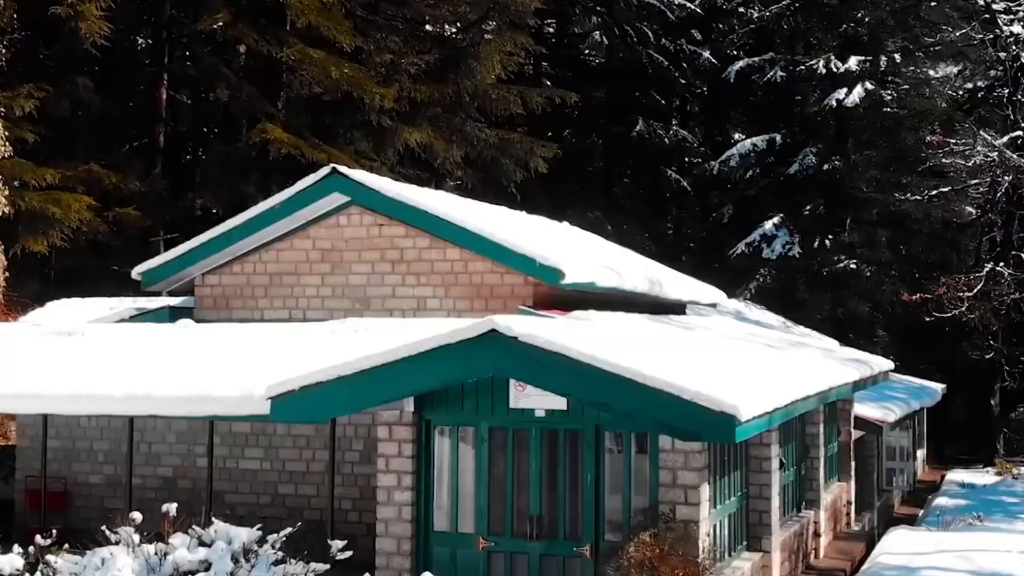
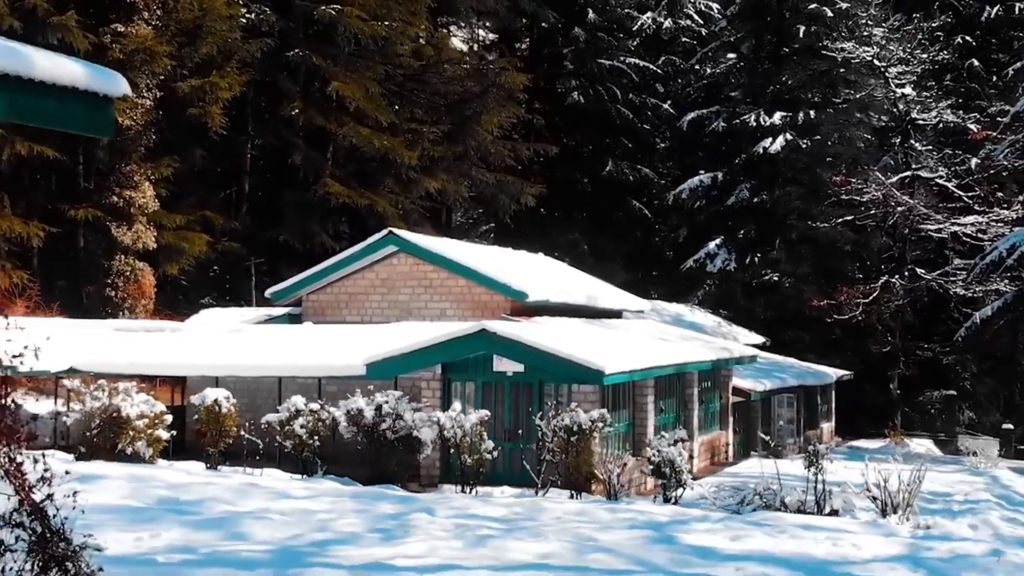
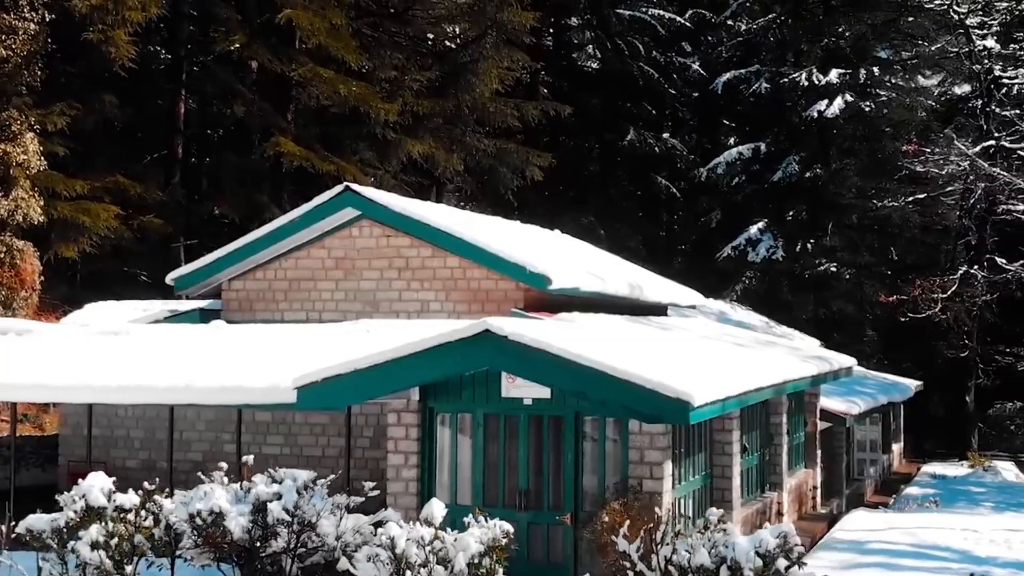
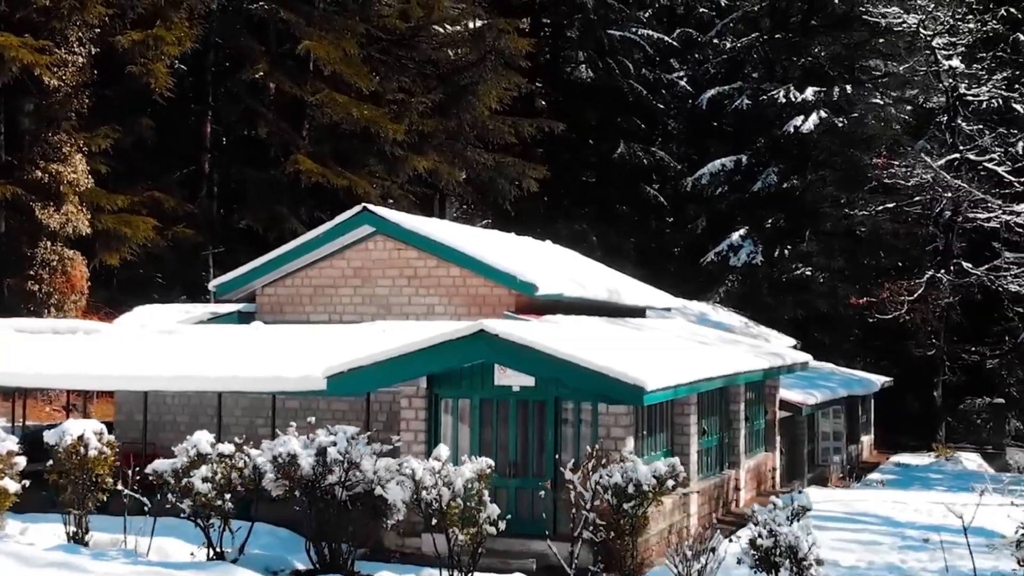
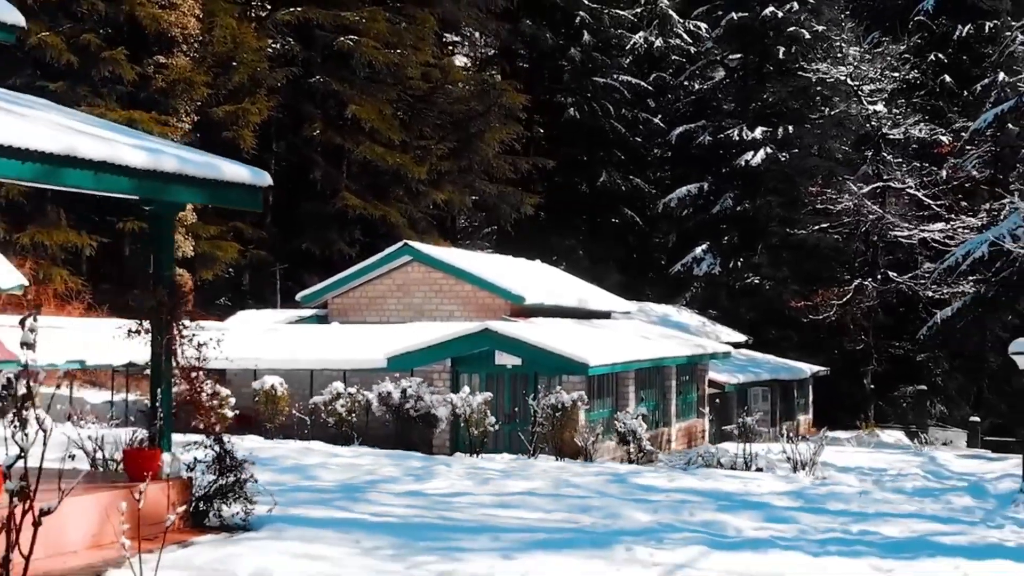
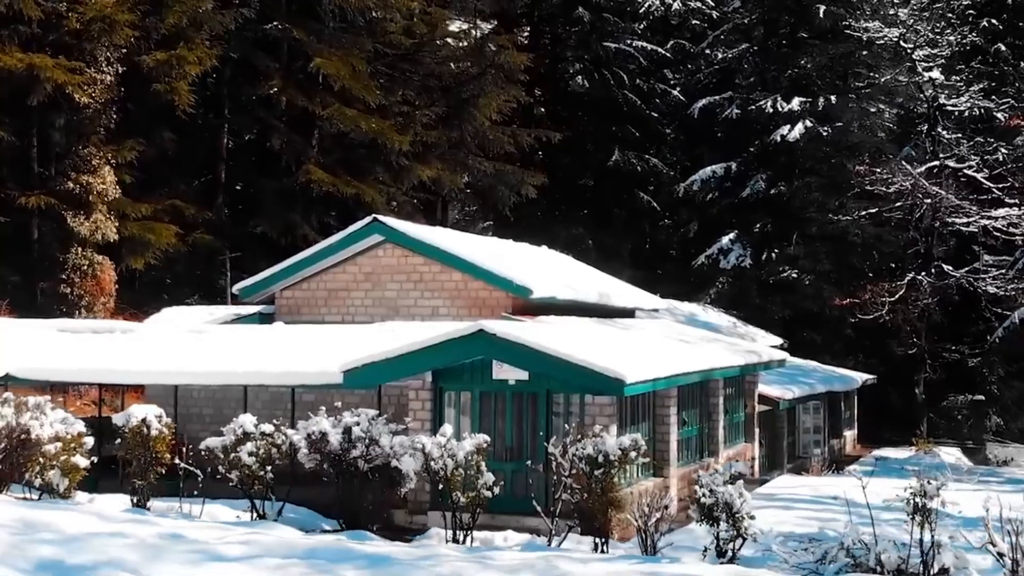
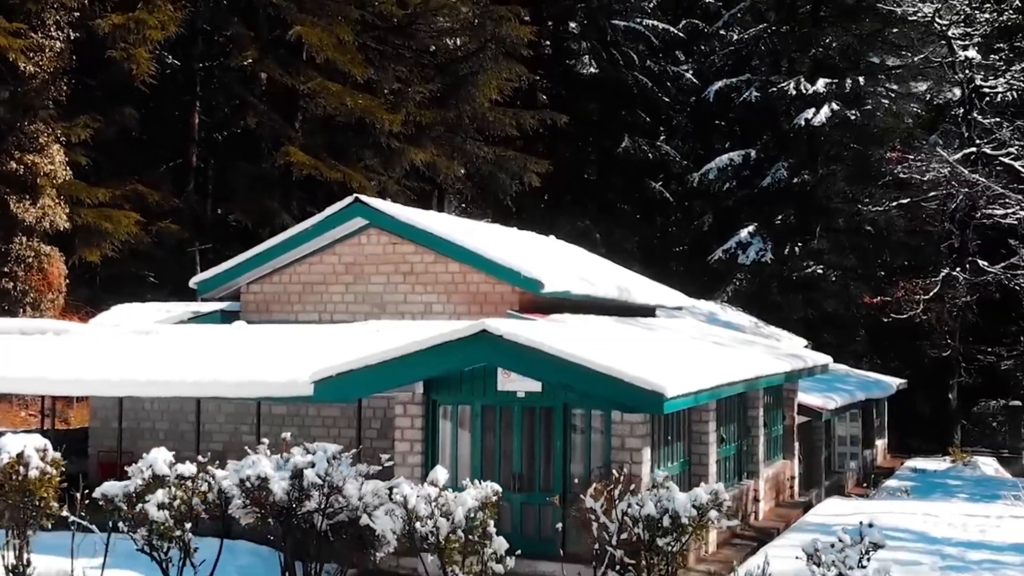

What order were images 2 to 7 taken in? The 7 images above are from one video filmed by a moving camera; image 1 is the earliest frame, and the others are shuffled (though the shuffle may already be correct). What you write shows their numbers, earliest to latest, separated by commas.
3, 7, 4, 6, 2, 5
